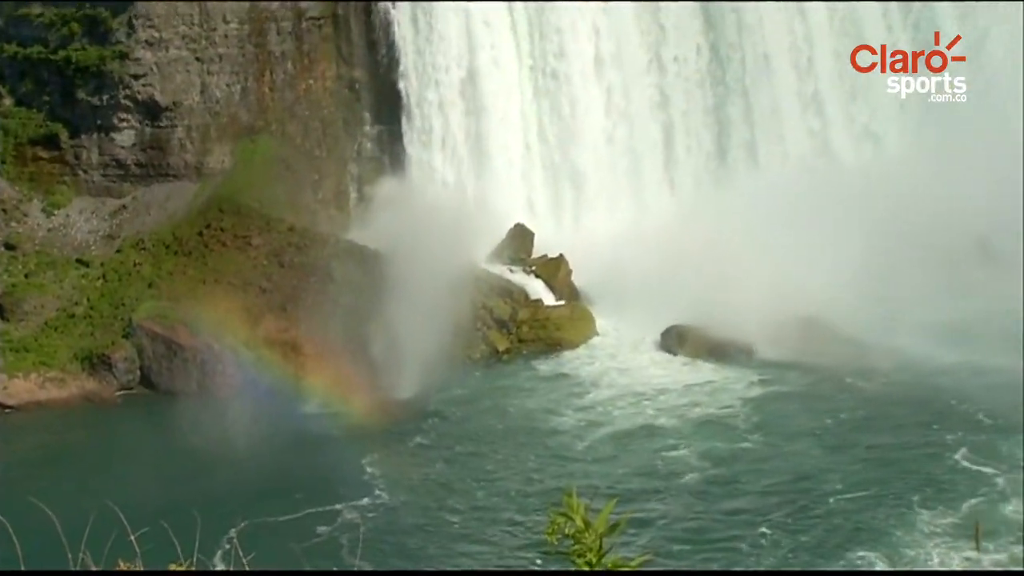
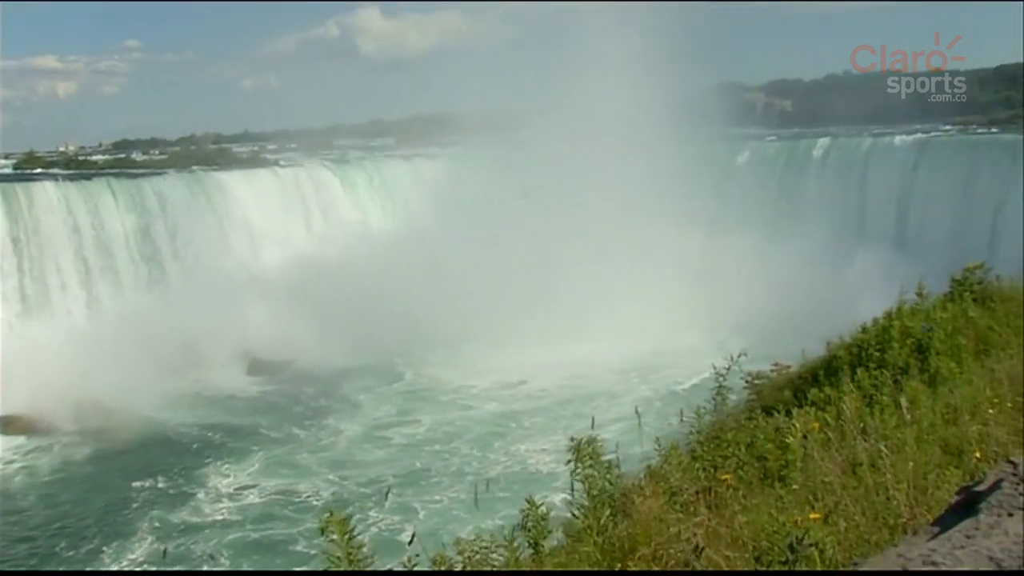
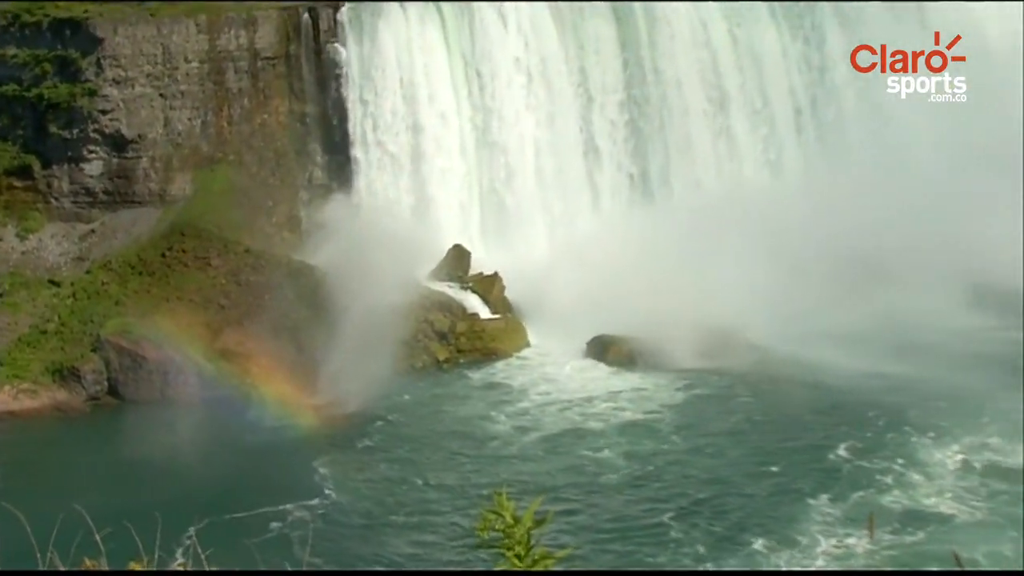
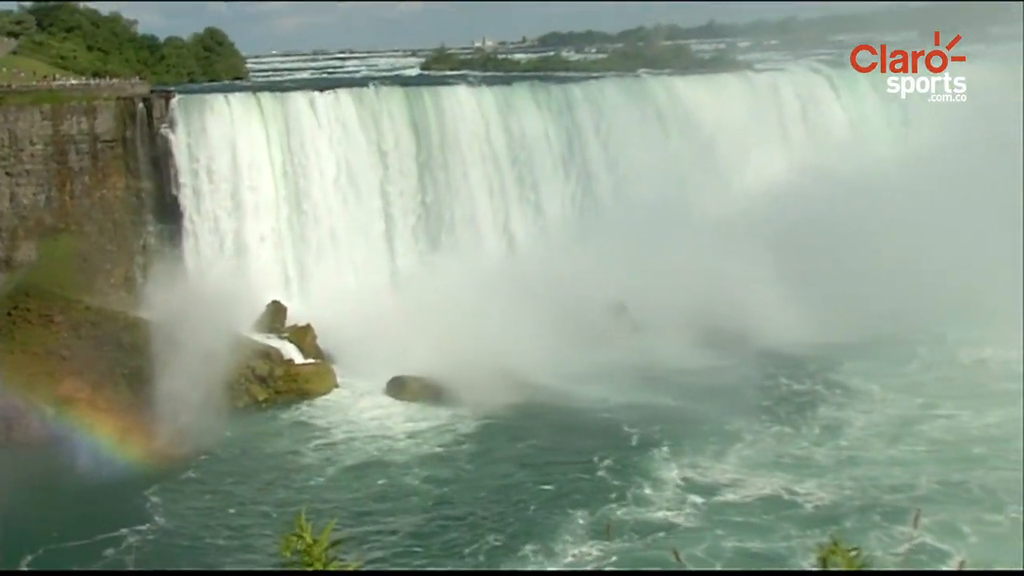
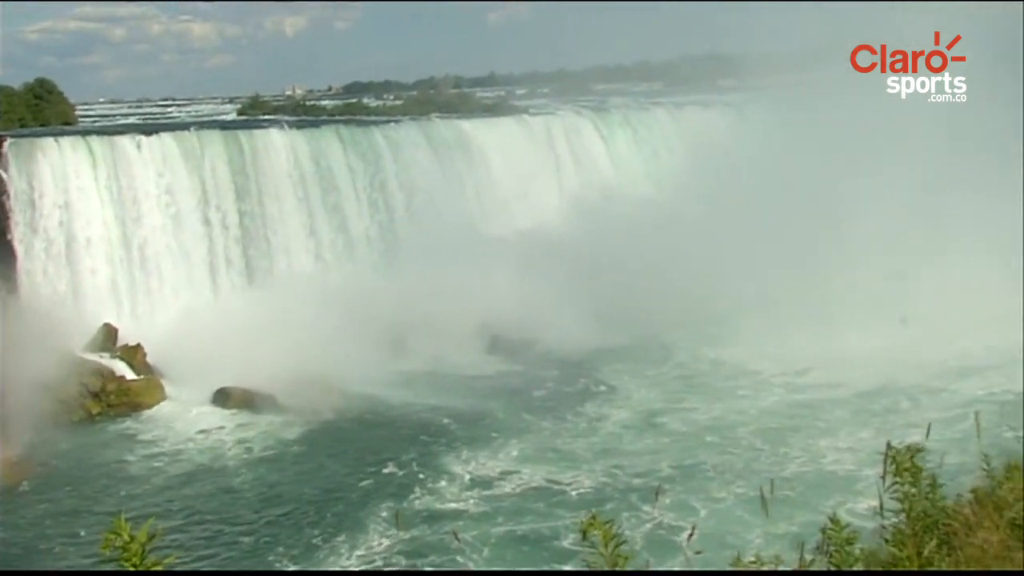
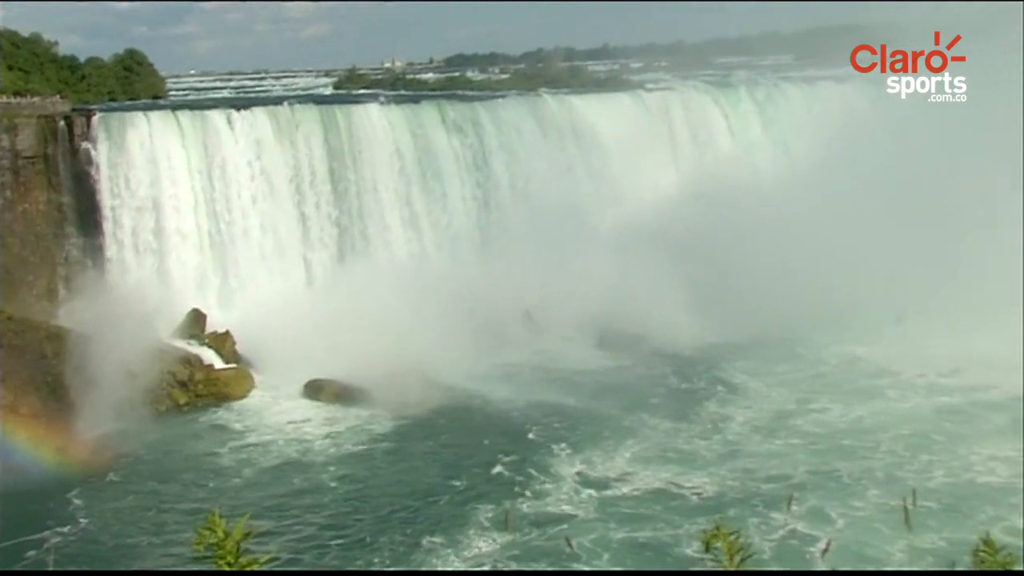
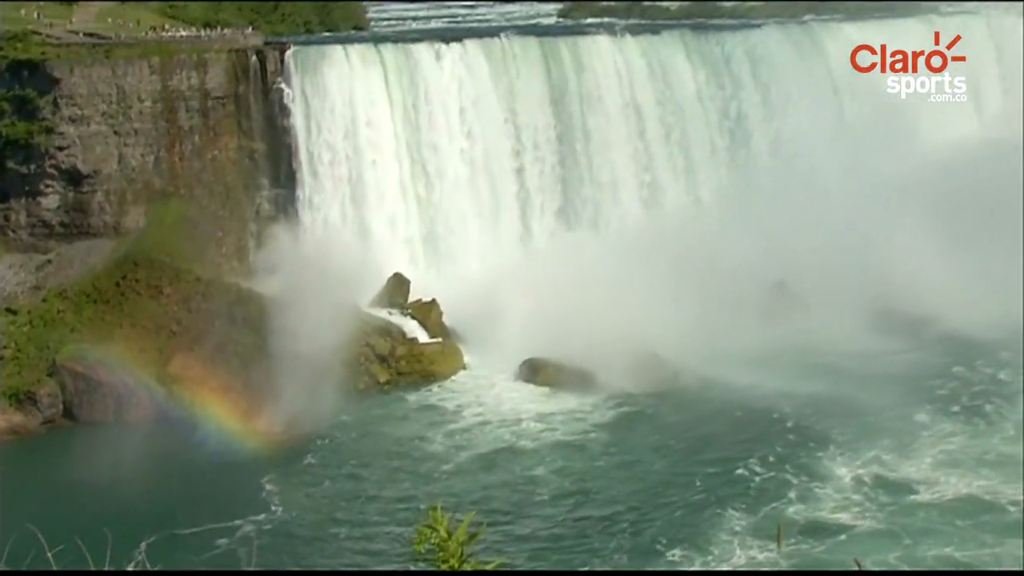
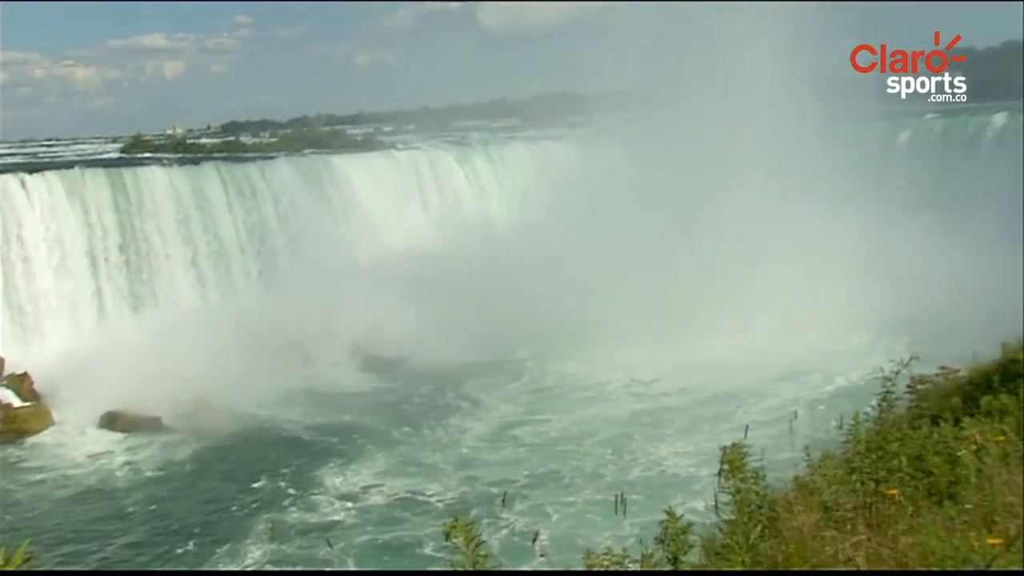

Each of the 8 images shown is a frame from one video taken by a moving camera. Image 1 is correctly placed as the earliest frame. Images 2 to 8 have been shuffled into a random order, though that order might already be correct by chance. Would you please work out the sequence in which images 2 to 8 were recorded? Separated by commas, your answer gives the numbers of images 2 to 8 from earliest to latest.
3, 7, 4, 6, 5, 8, 2
